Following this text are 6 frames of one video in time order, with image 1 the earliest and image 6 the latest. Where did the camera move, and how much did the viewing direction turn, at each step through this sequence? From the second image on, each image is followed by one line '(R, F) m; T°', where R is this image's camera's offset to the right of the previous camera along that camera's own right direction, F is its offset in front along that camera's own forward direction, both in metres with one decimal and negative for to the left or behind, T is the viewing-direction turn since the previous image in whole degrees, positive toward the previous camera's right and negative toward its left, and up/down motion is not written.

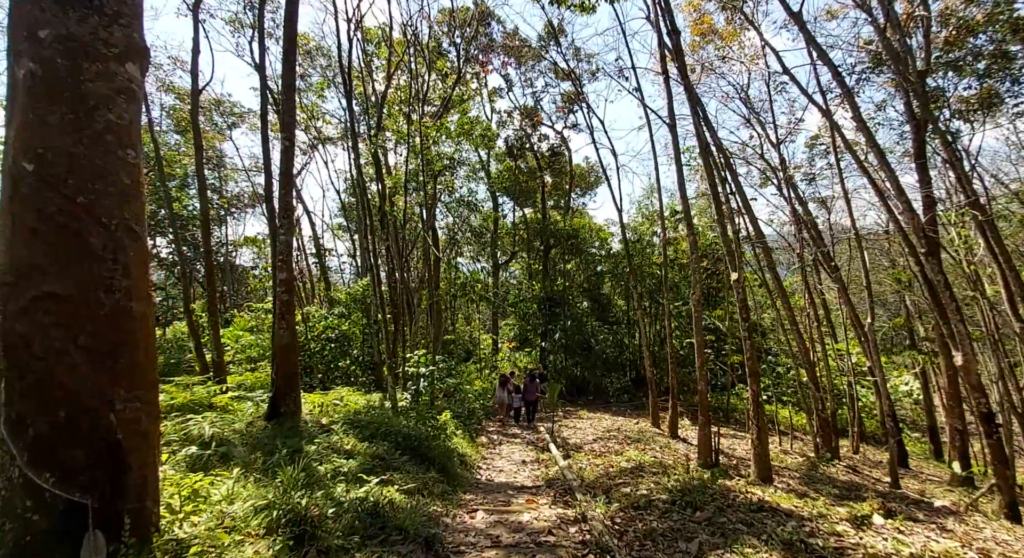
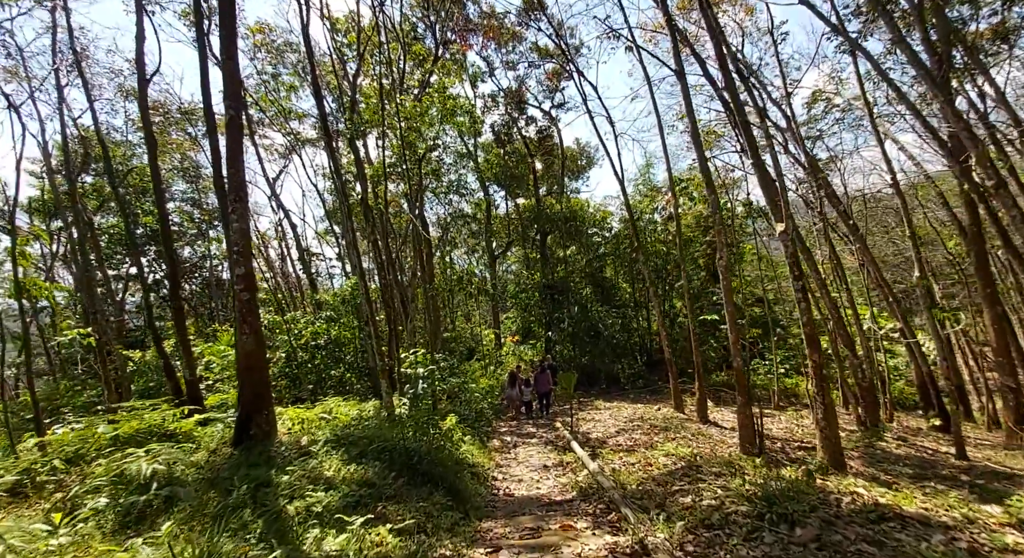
(-0.1, +1.0) m; 0°
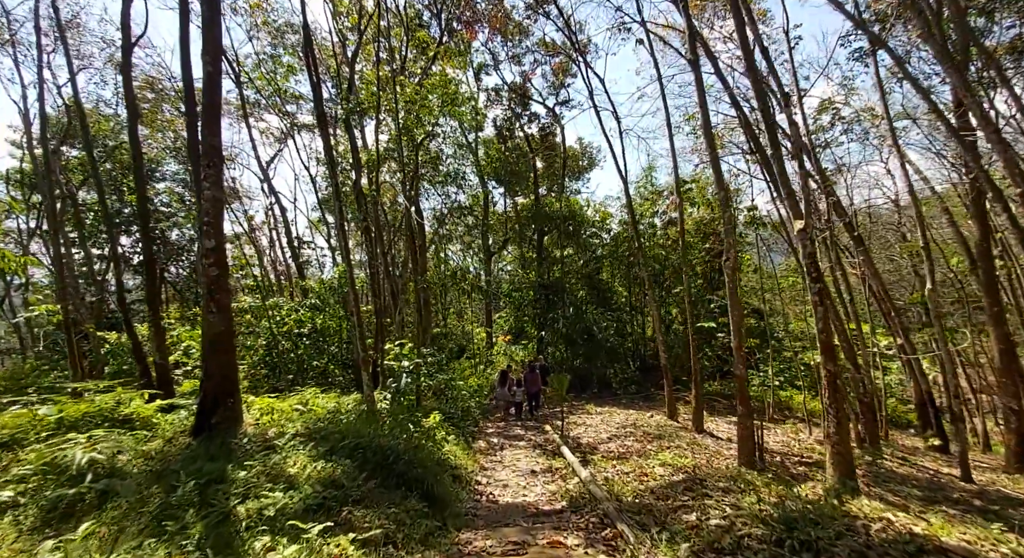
(0.0, +0.4) m; +1°
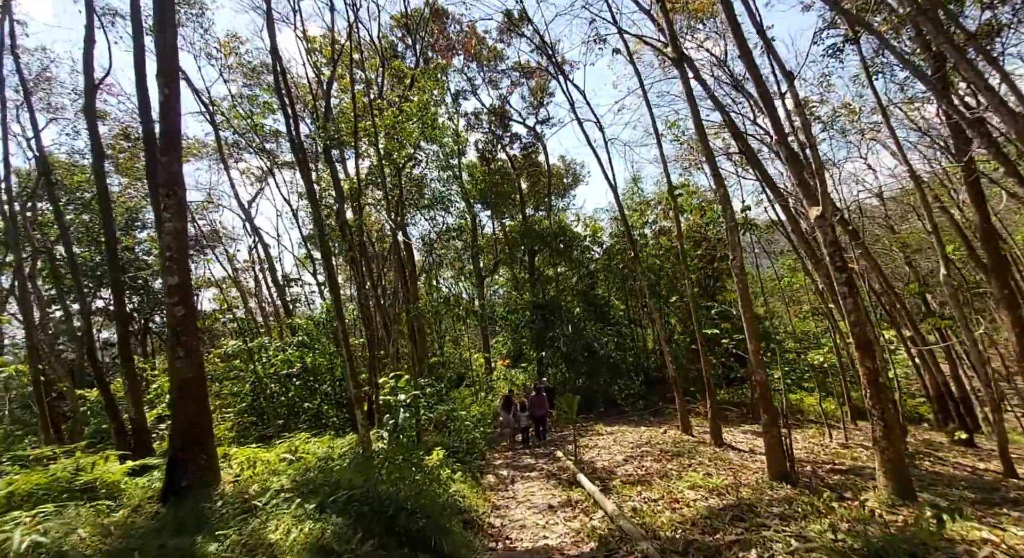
(-0.1, +0.4) m; +1°
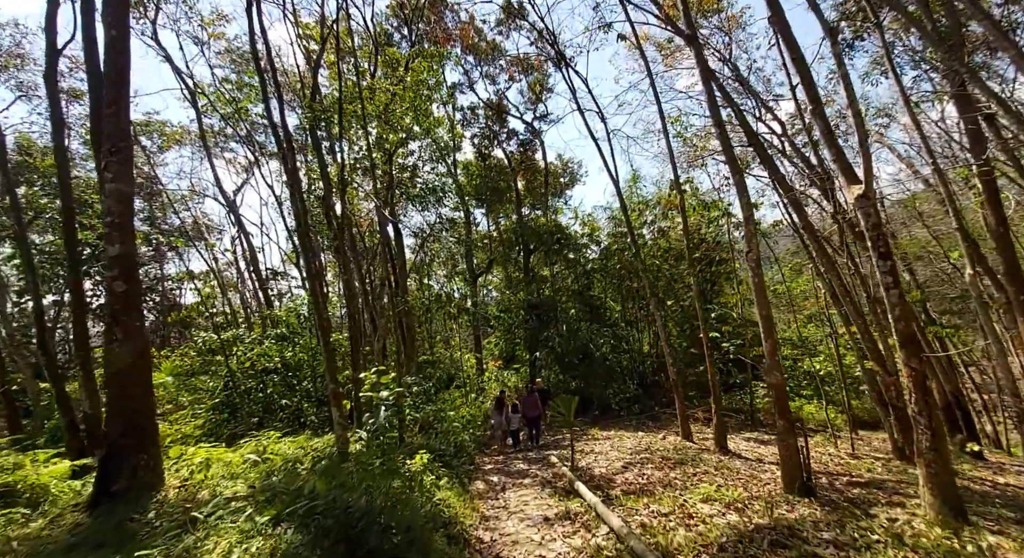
(0.0, +0.6) m; +1°
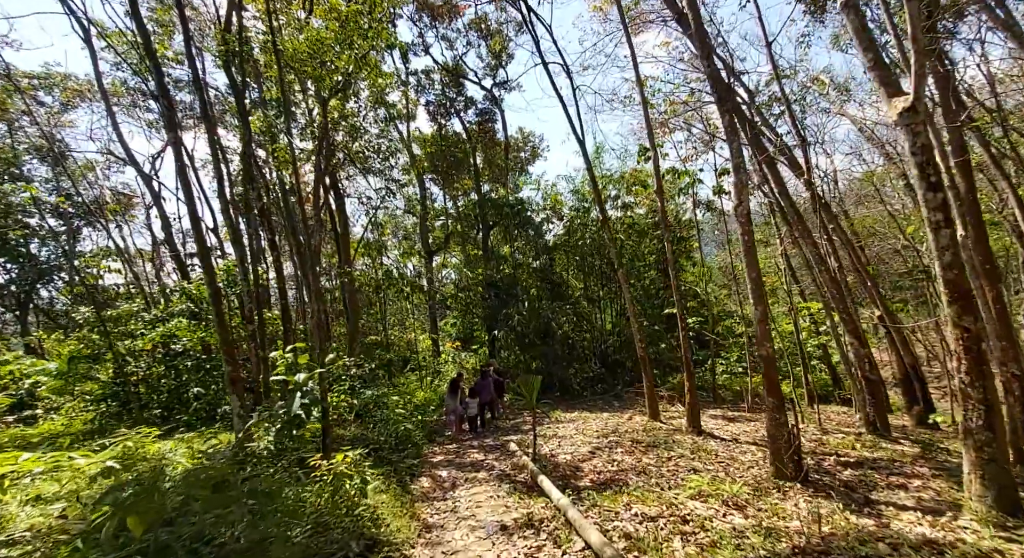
(+0.1, +1.0) m; +5°
